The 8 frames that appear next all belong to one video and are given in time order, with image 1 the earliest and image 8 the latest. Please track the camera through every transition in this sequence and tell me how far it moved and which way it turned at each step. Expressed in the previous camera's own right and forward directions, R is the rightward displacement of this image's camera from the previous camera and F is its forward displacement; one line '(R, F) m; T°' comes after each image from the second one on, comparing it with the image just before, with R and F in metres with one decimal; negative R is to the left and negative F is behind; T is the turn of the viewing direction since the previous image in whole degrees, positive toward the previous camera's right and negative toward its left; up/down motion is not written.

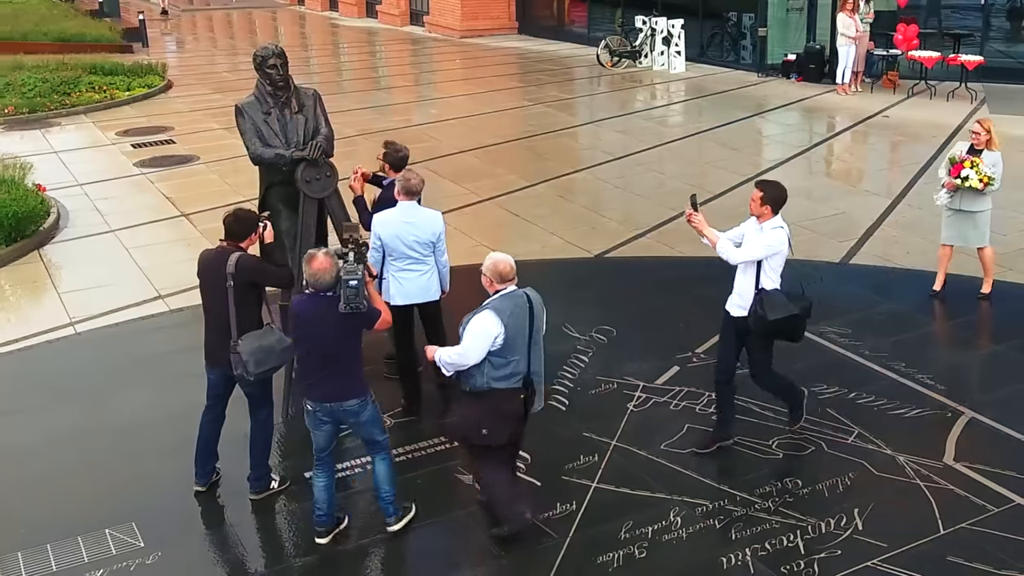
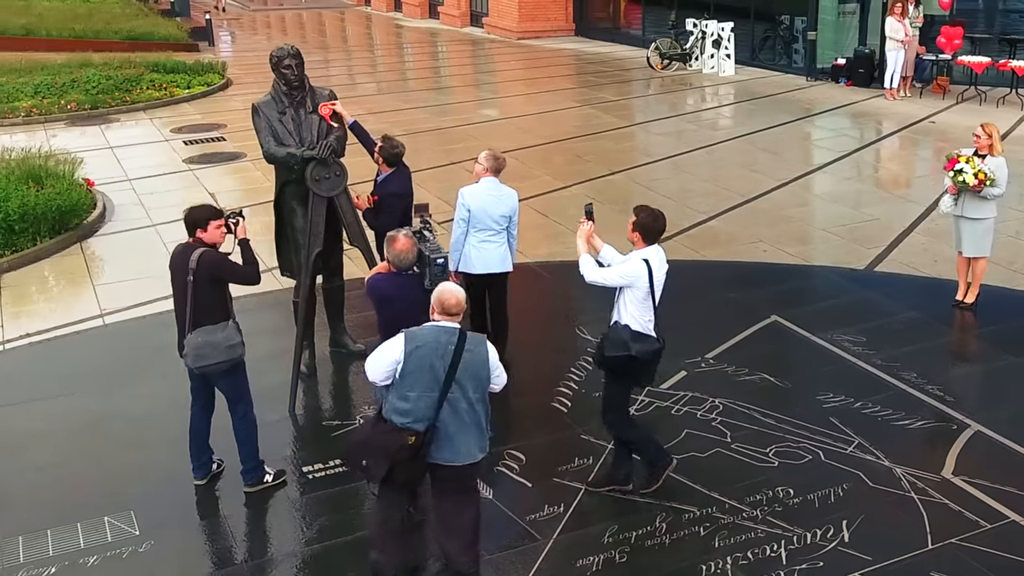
(+0.4, 0.0) m; -3°
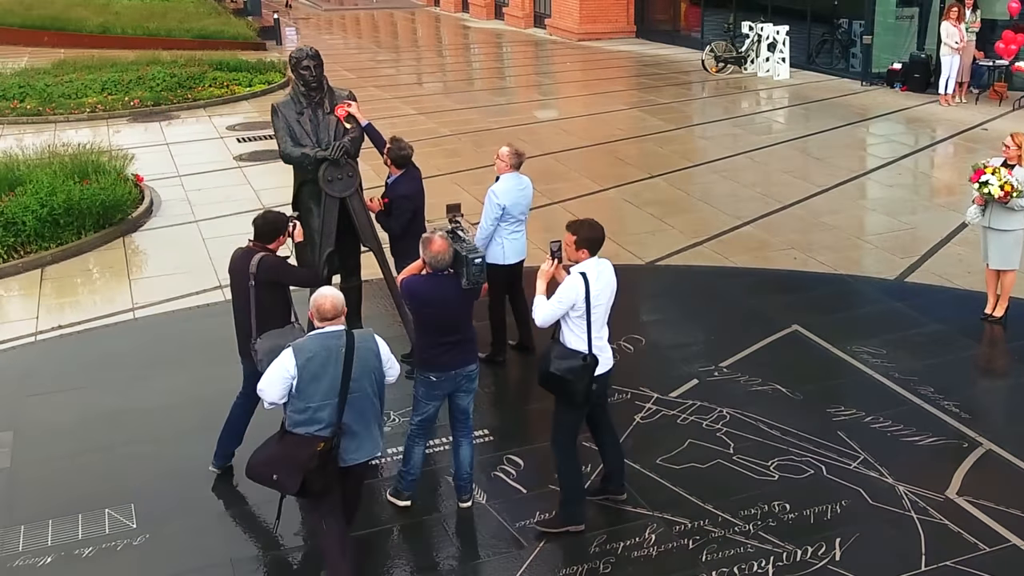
(+0.4, +0.1) m; -4°
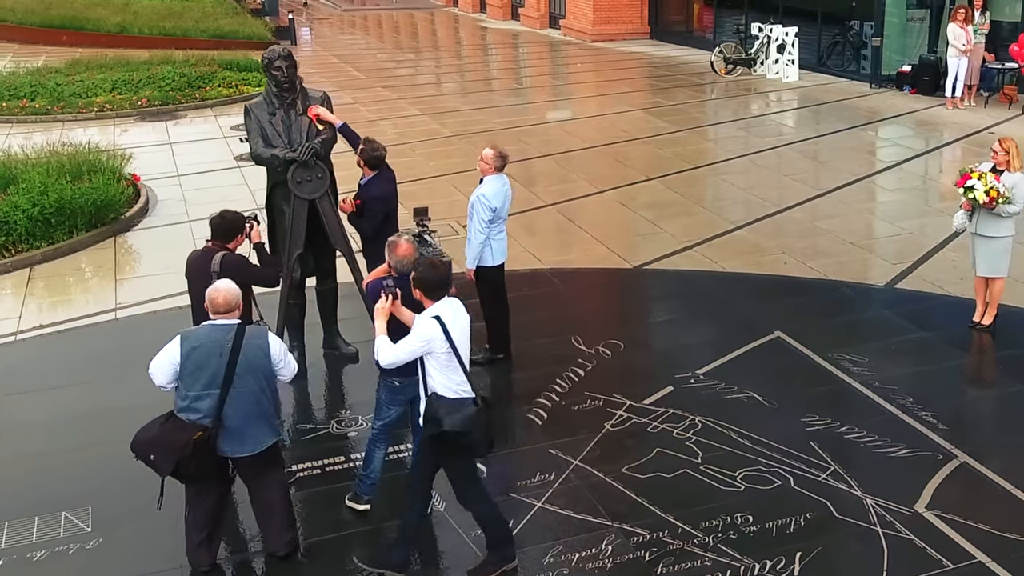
(+0.3, +0.1) m; -1°
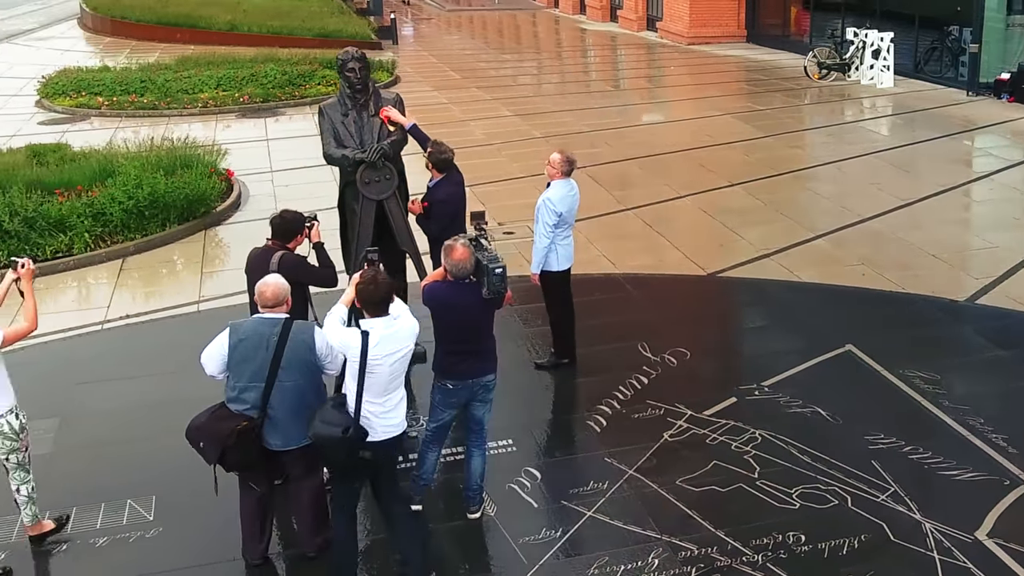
(+0.2, 0.0) m; -5°
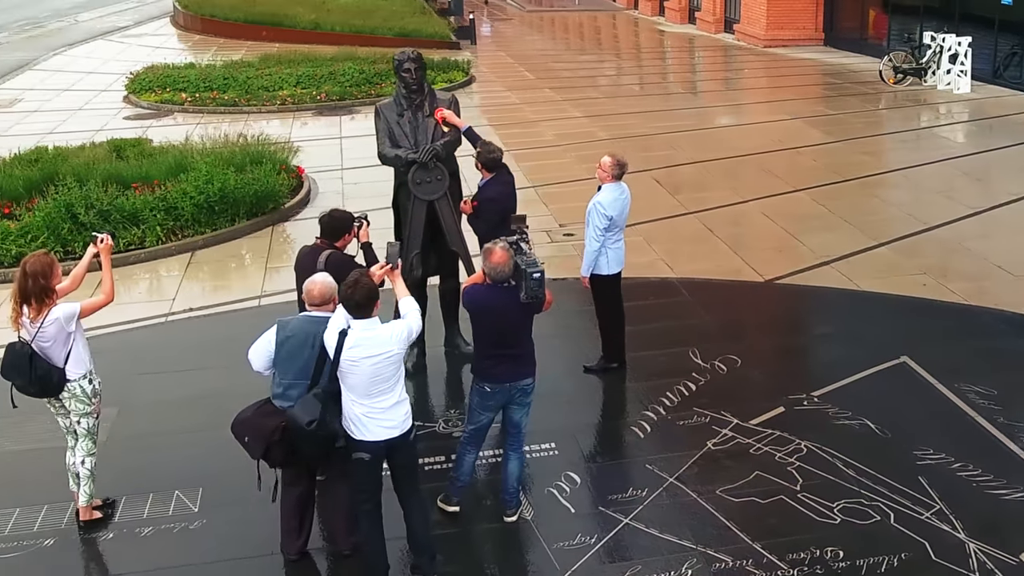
(+0.2, 0.0) m; -4°
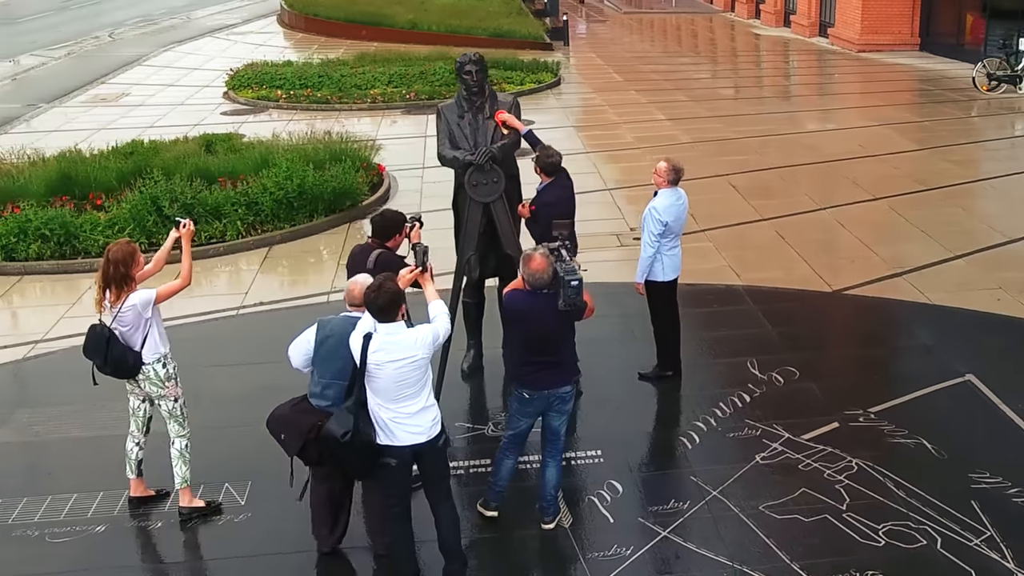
(+0.3, 0.0) m; -5°
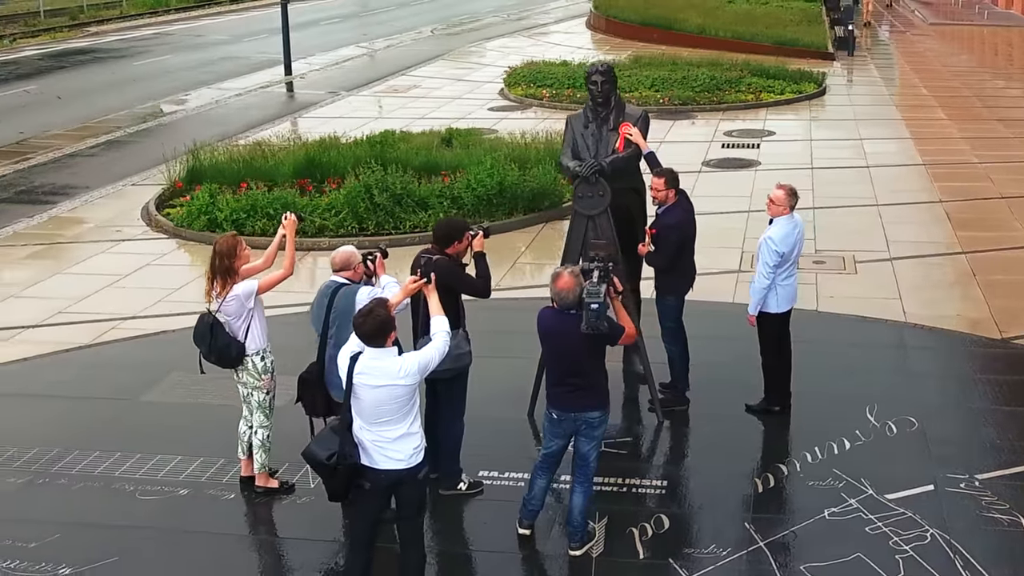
(+1.2, +0.3) m; -15°
